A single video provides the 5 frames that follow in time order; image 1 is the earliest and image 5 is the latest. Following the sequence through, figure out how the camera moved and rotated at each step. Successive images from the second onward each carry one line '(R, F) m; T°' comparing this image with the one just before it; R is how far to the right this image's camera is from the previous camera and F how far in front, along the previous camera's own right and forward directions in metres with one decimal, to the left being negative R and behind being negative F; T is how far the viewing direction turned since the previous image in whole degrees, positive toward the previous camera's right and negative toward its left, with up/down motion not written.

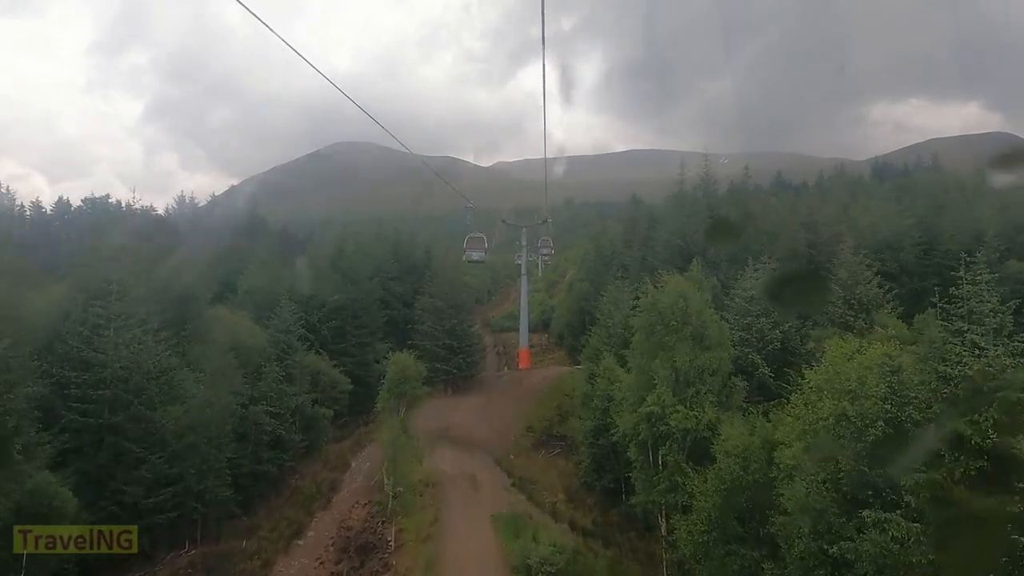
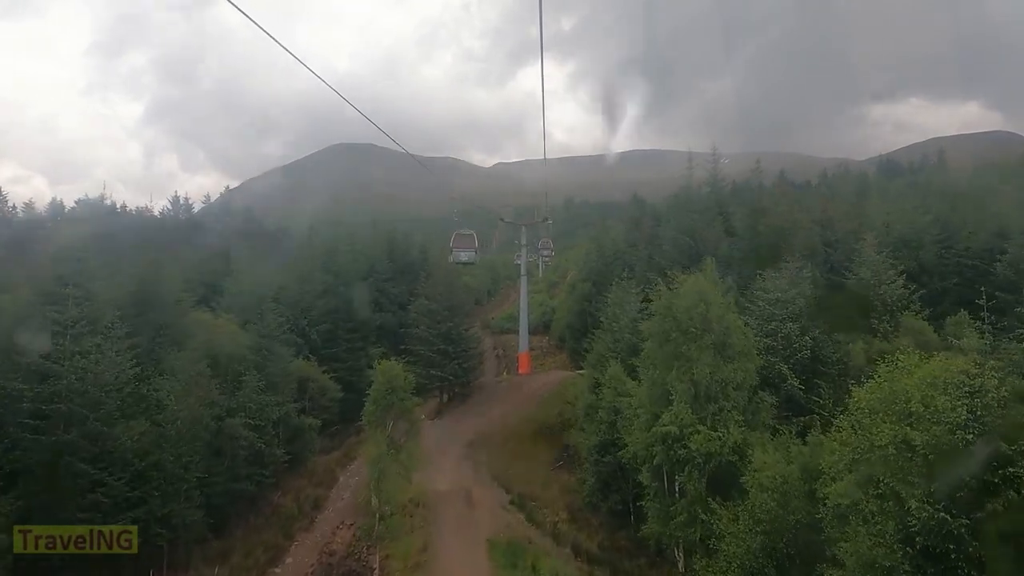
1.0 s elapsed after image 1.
(+0.1, +2.1) m; 0°
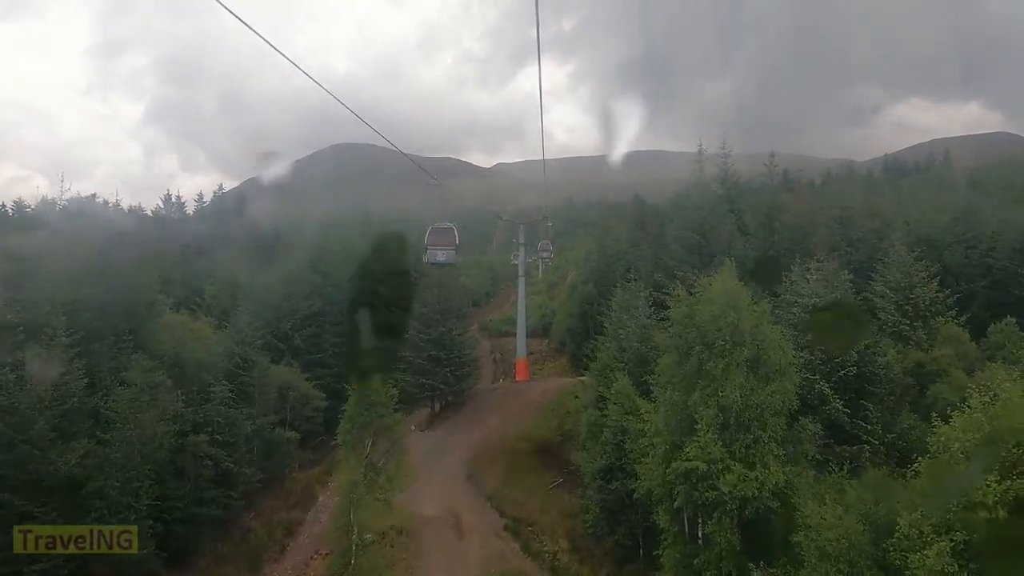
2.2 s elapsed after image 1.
(+0.2, +2.6) m; 0°
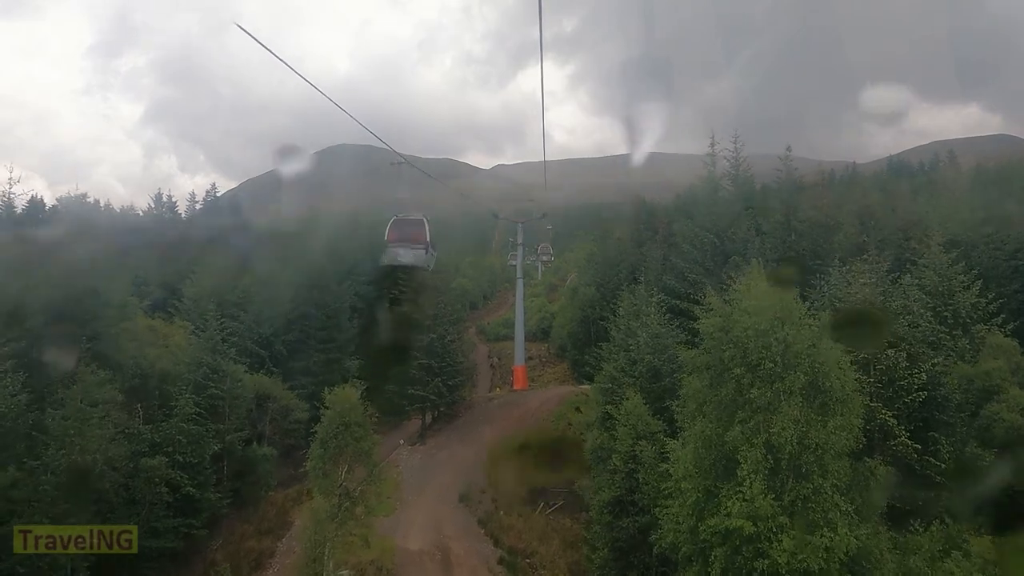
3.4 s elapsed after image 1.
(+0.1, +2.6) m; 0°
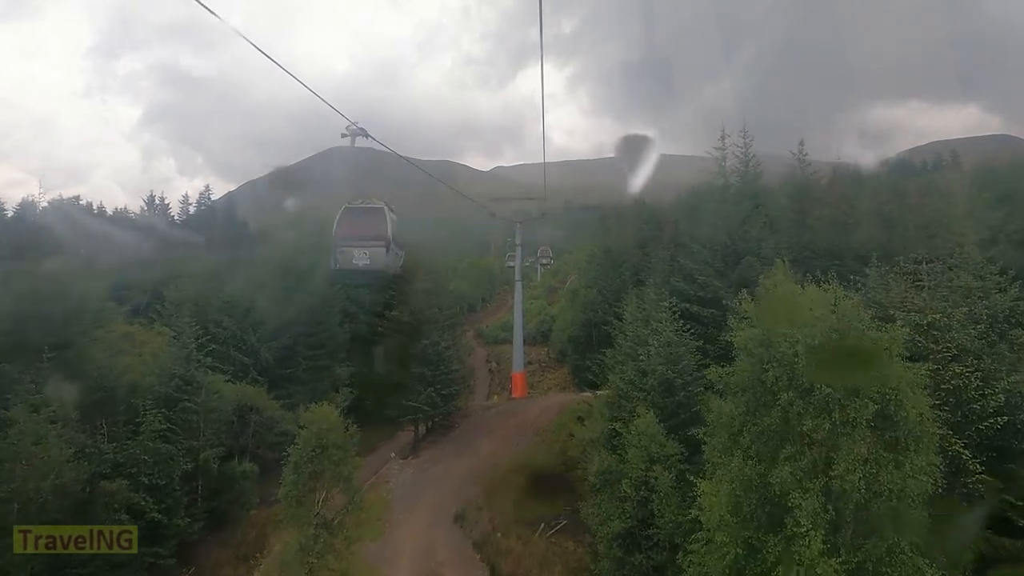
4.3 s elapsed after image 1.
(+0.1, +1.9) m; 0°
